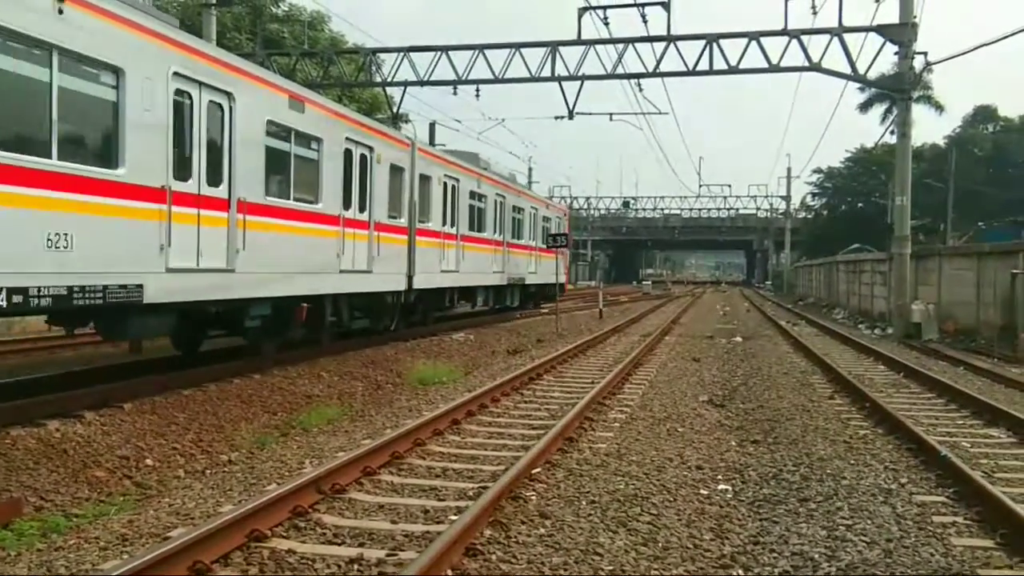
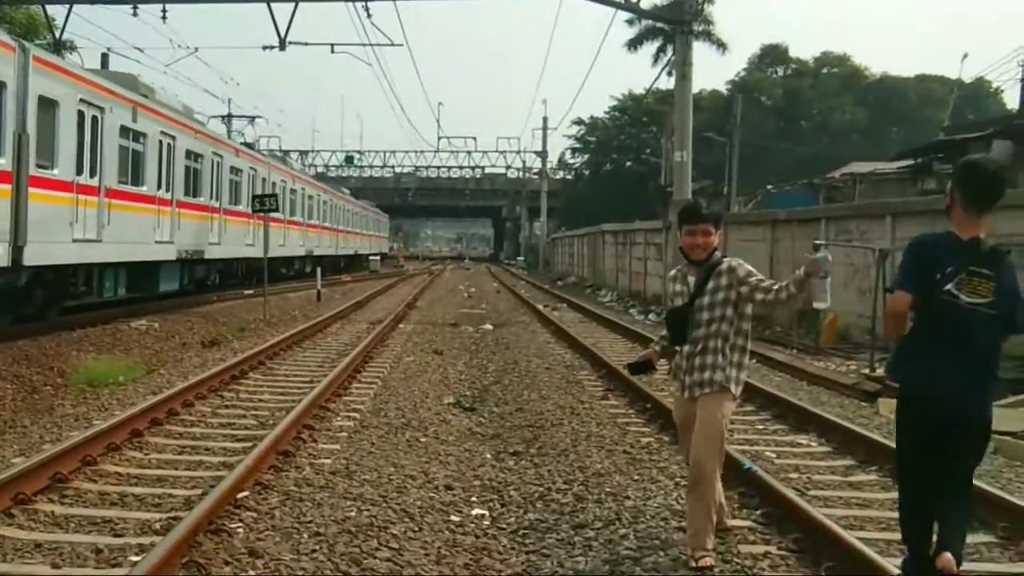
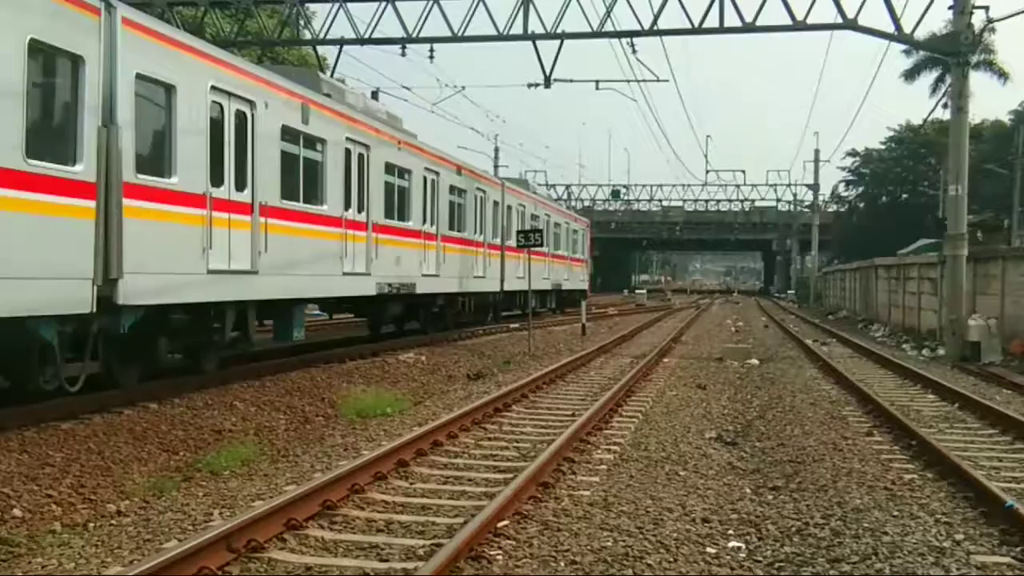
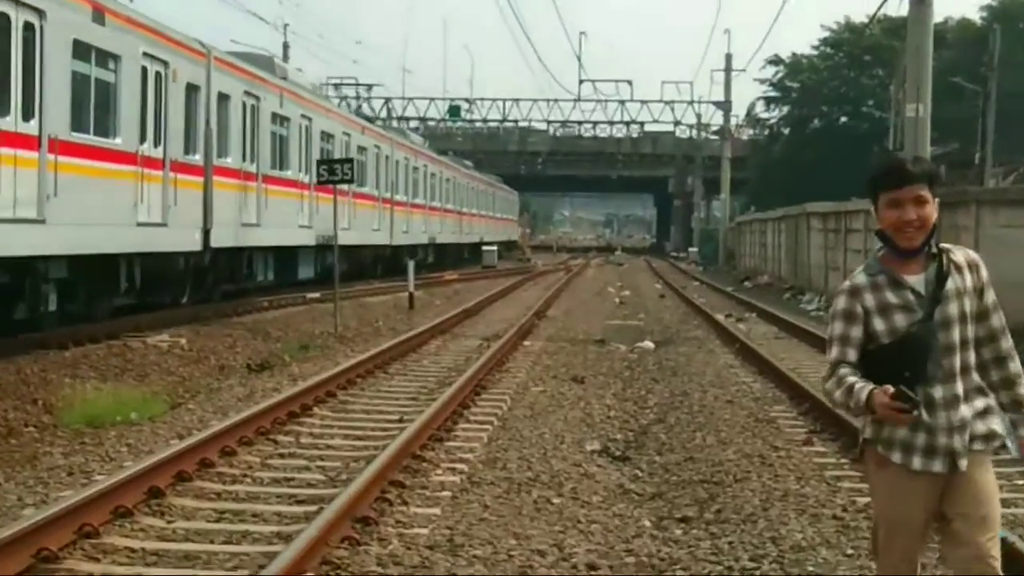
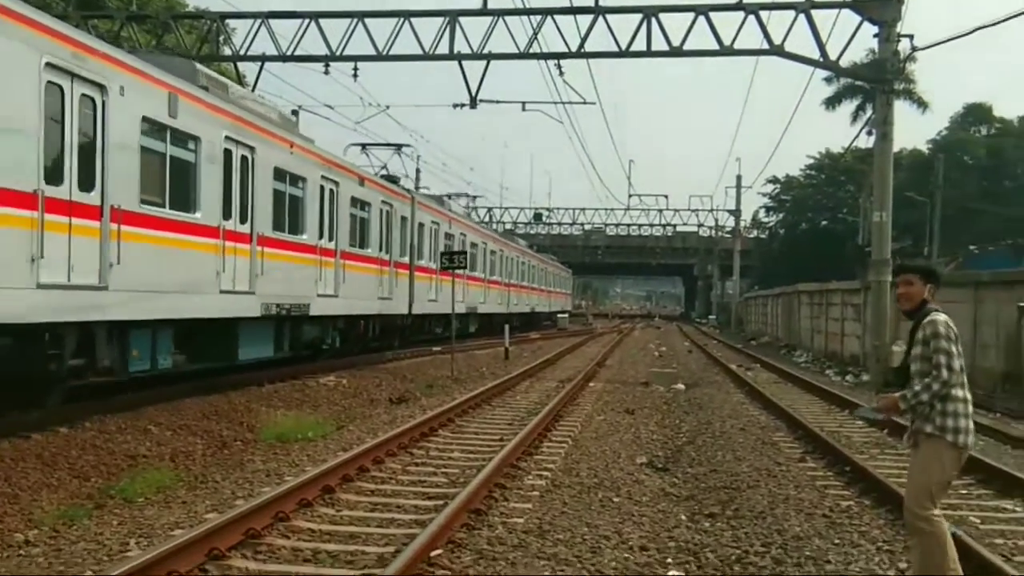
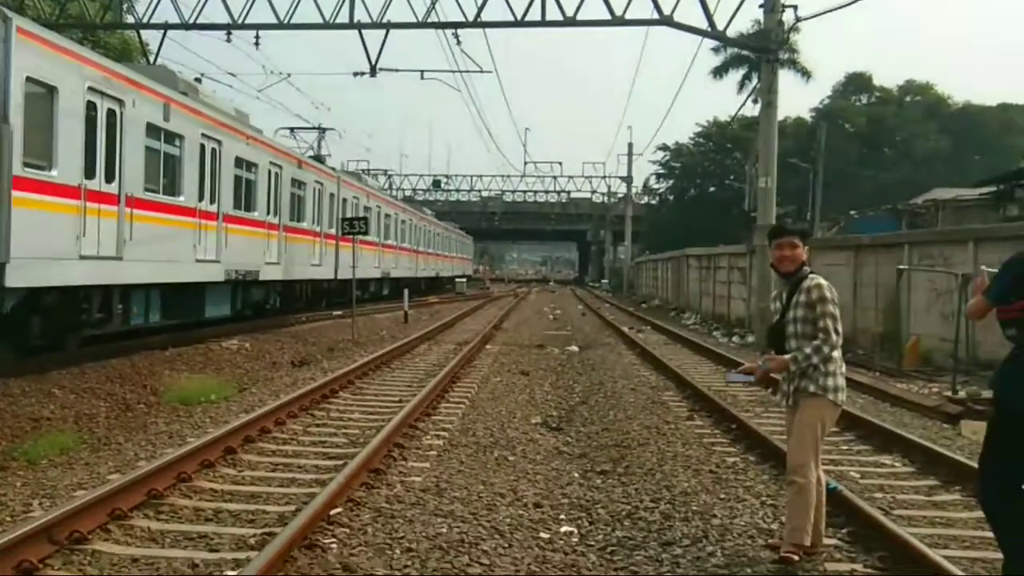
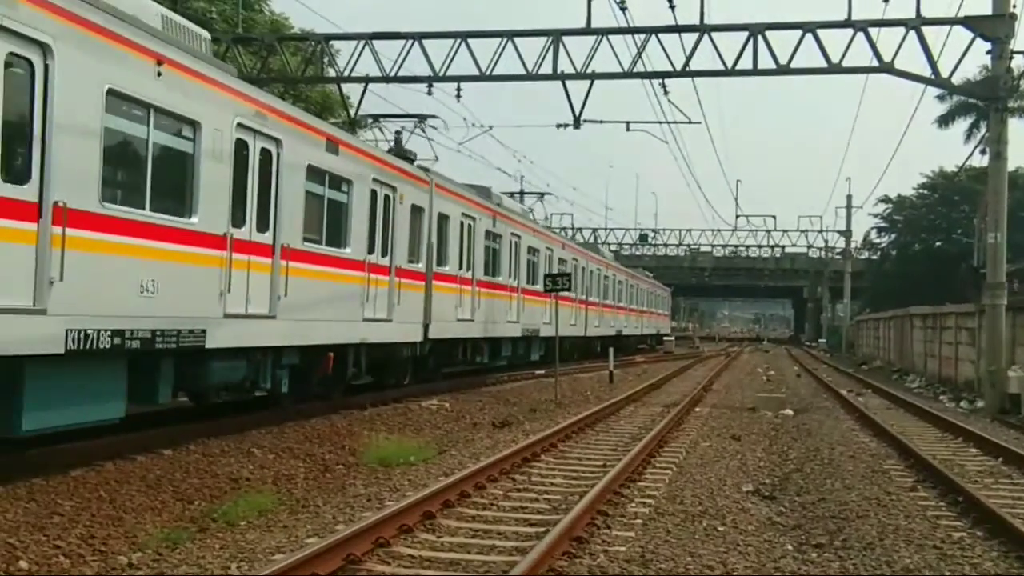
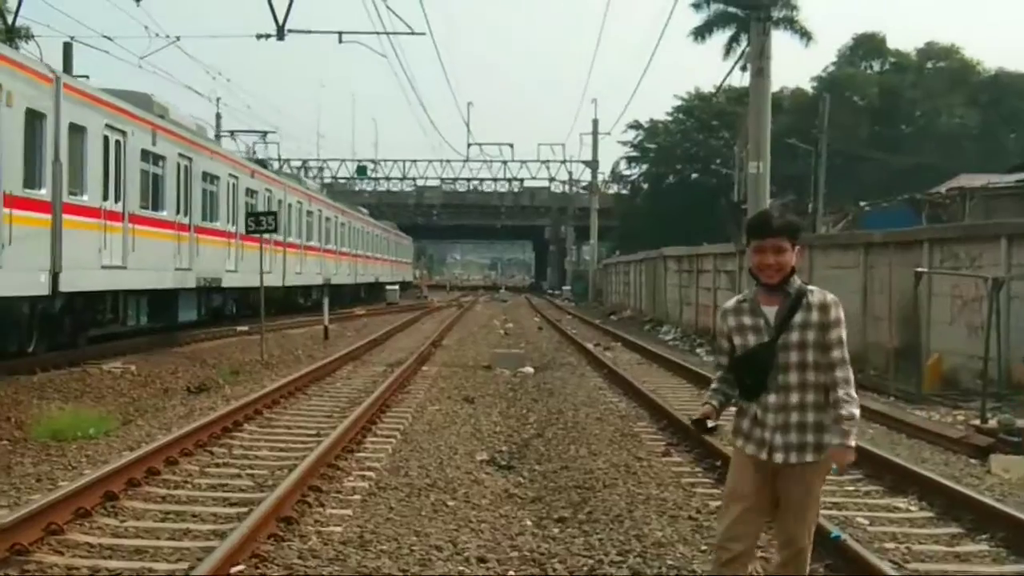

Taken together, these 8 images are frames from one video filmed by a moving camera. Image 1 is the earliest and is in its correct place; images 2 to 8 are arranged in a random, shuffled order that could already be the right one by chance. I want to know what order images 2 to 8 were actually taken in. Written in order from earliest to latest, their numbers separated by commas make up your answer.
3, 7, 5, 6, 2, 8, 4
